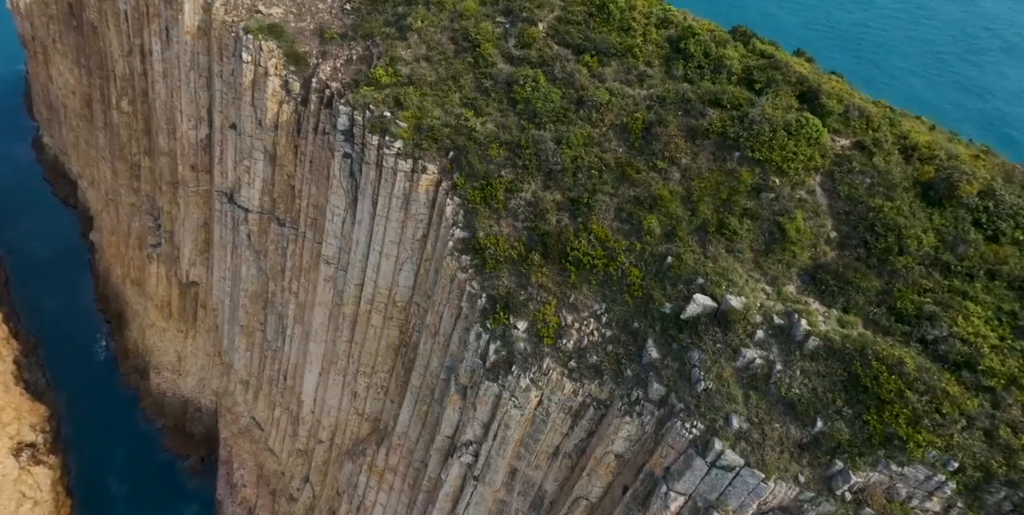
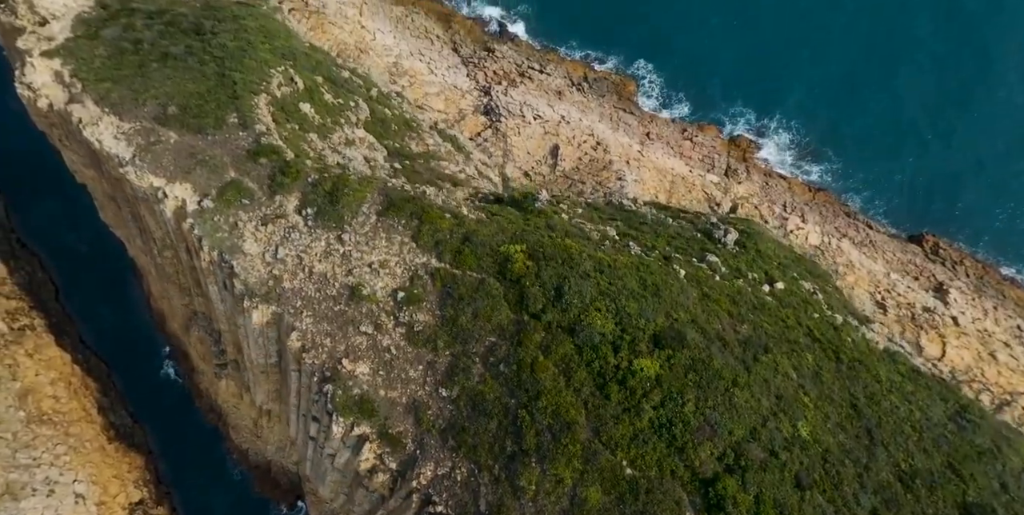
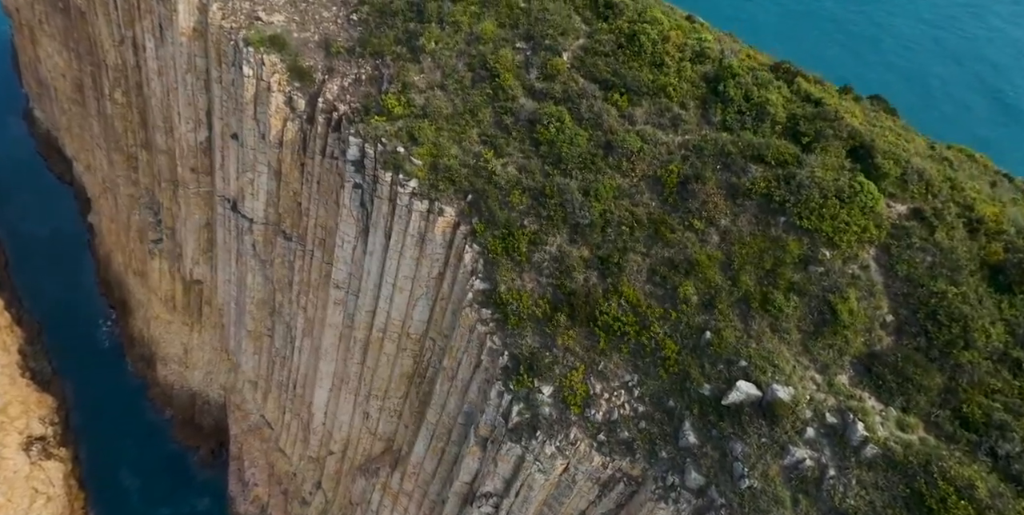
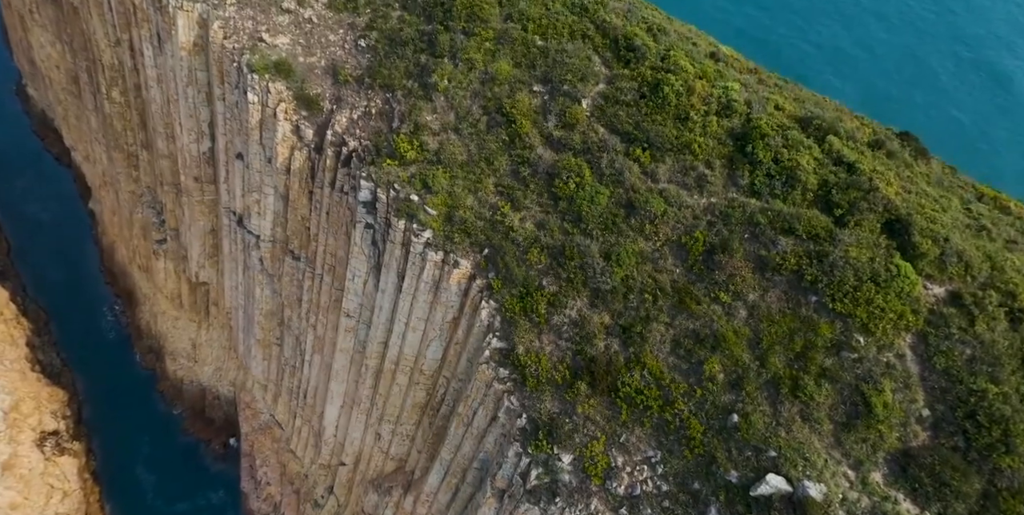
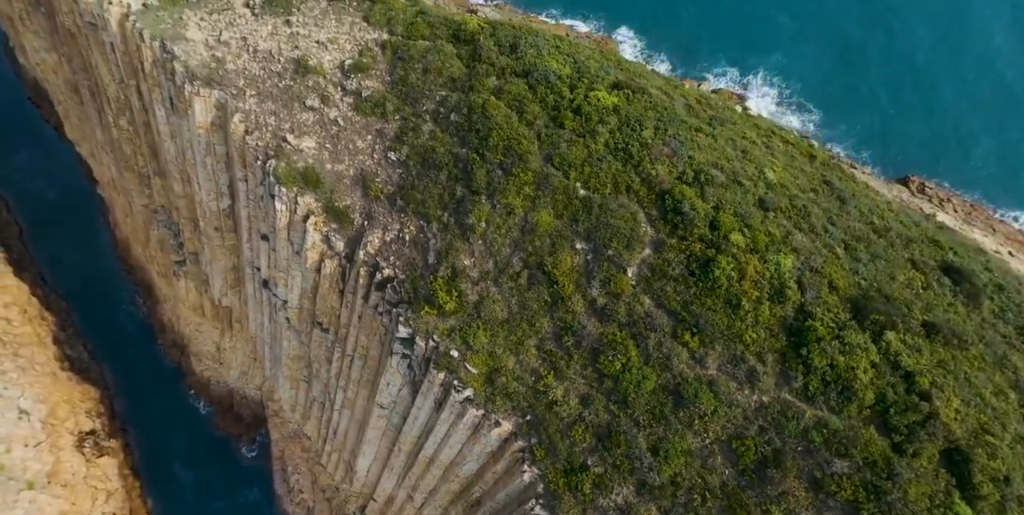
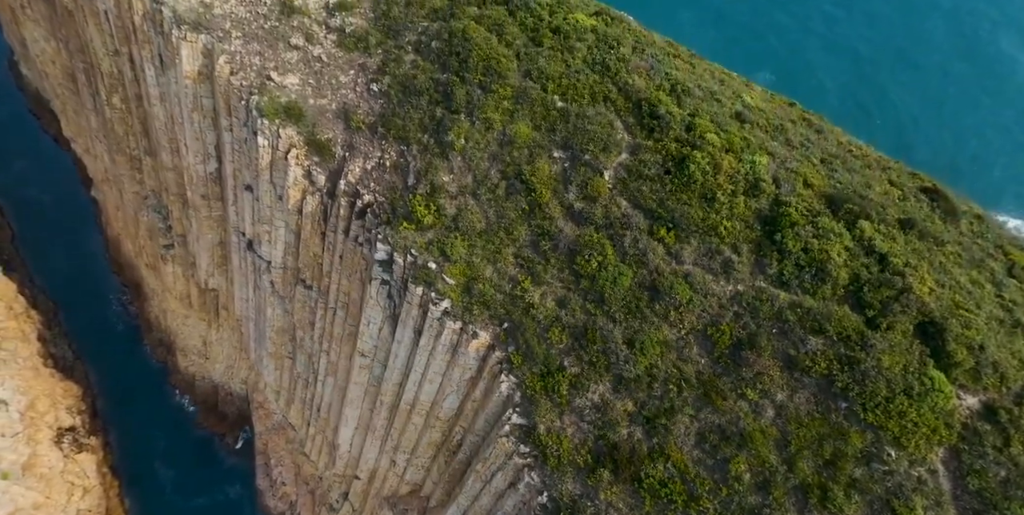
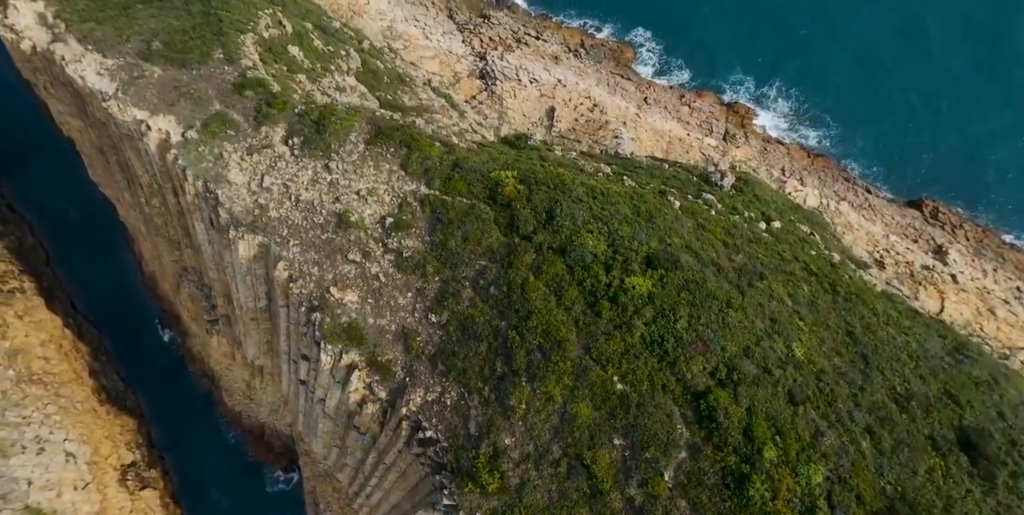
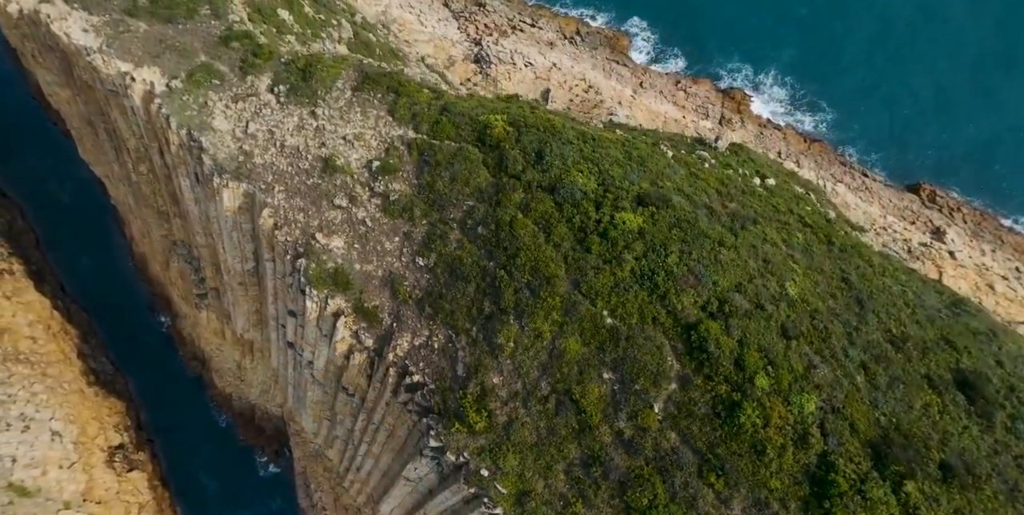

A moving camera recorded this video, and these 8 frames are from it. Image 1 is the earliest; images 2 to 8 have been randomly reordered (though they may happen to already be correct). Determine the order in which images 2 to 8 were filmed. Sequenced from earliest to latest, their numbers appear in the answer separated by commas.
3, 4, 6, 5, 8, 7, 2
